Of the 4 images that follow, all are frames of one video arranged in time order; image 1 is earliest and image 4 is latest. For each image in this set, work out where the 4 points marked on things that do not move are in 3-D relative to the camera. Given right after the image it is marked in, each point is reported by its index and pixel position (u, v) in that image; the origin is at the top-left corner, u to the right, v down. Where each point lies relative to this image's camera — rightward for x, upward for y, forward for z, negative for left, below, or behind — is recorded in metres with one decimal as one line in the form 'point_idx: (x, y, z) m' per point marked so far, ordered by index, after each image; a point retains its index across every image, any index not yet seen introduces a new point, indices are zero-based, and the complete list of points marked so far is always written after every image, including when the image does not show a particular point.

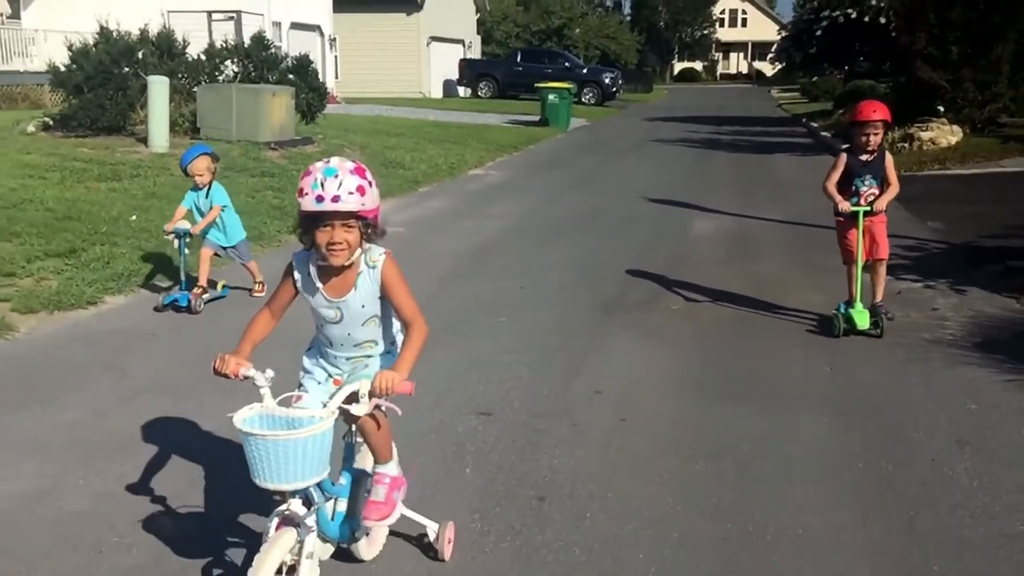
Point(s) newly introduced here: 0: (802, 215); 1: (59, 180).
0: (+3.9, +1.0, +12.7) m
1: (-5.7, +1.3, +11.9) m
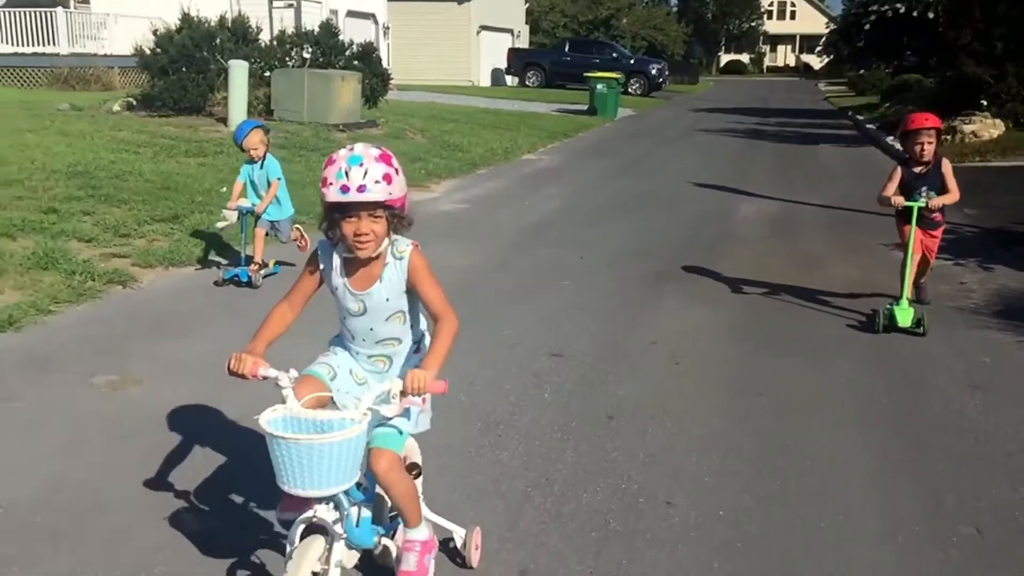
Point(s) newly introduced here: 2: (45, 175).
0: (+4.7, +1.2, +13.4) m
1: (-4.9, +1.8, +12.9) m
2: (-5.5, +1.3, +11.1) m
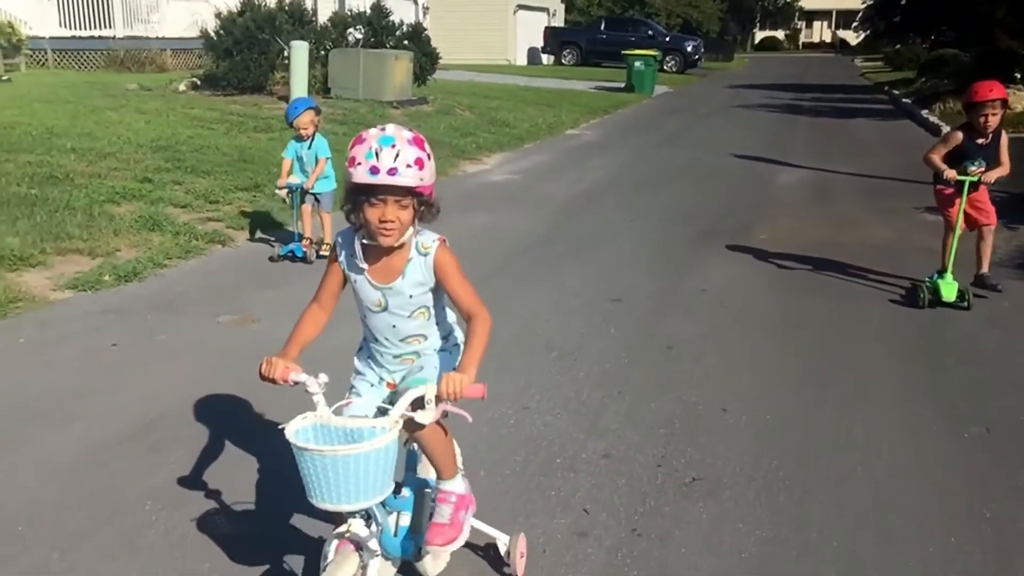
0: (+5.4, +1.7, +14.0) m
1: (-4.2, +2.3, +13.9) m
2: (-4.8, +1.8, +12.0) m
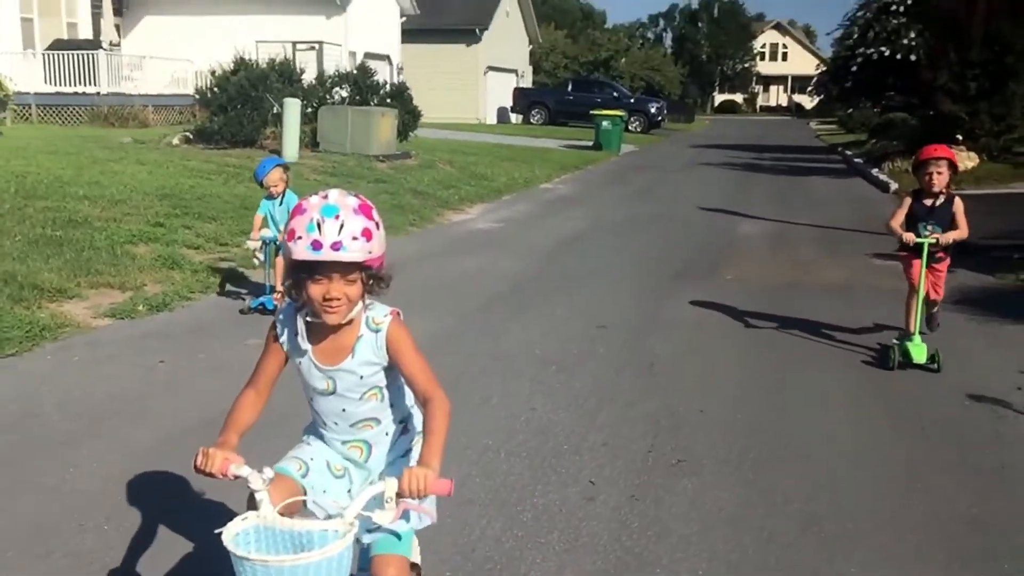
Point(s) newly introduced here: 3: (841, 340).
0: (+5.1, +1.1, +15.2) m
1: (-4.5, +1.7, +14.7) m
2: (-5.0, +1.2, +12.8) m
3: (+2.7, -0.4, +7.8) m
